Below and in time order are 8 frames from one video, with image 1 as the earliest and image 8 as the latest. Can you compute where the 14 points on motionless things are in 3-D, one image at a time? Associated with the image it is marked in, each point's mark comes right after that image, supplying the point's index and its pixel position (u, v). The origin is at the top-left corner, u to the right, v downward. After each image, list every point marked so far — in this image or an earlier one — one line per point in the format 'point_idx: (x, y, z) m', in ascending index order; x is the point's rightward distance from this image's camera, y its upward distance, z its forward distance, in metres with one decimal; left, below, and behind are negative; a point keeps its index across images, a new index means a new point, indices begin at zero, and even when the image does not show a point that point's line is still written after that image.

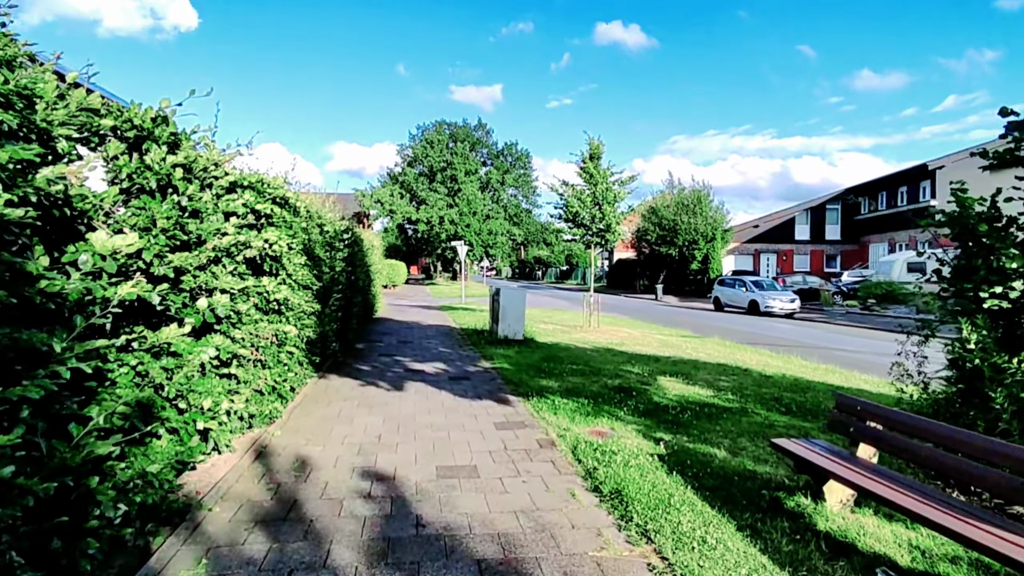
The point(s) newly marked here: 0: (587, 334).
0: (+1.8, -1.1, +15.0) m
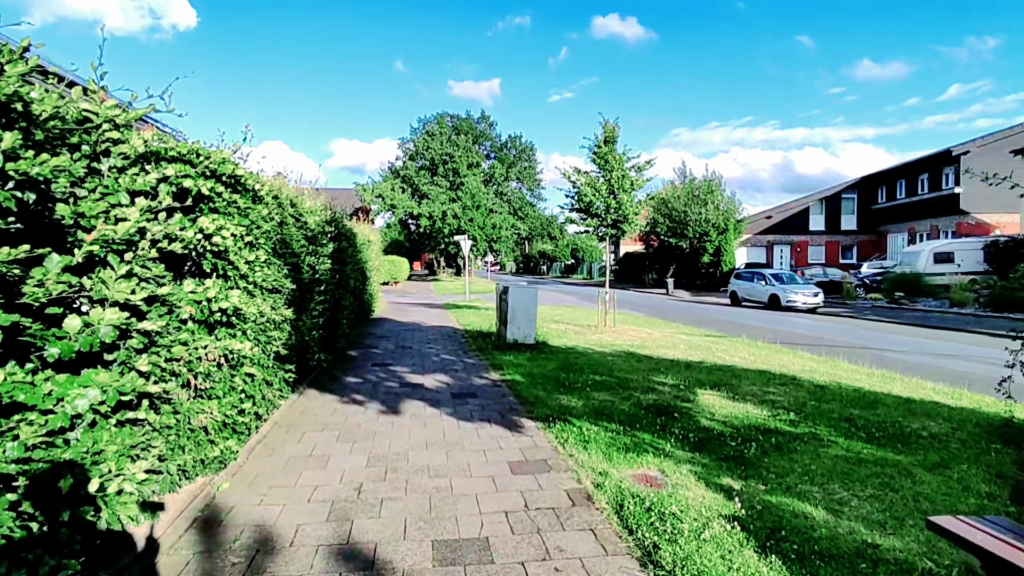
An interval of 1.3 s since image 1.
0: (+2.0, -1.1, +13.7) m
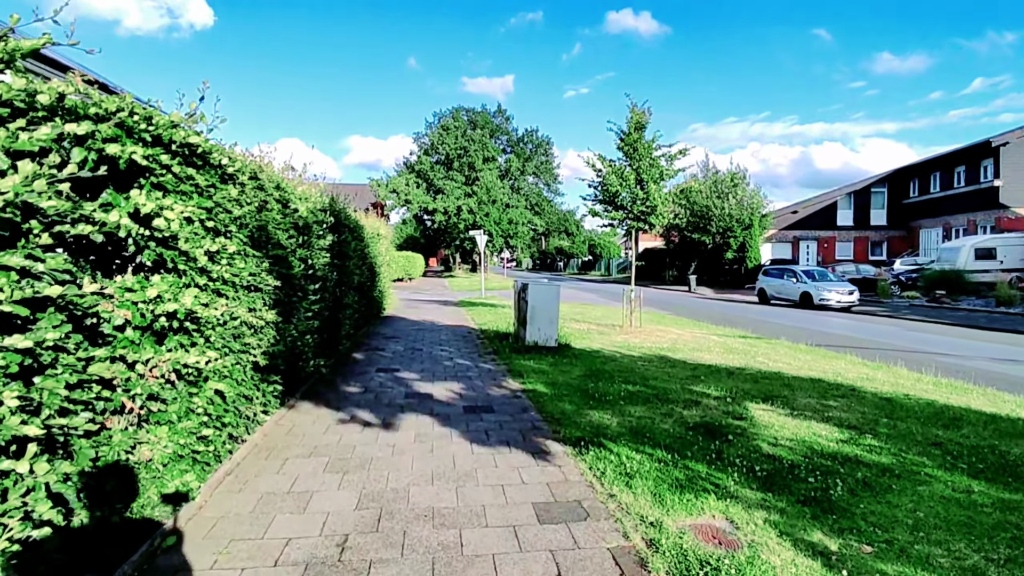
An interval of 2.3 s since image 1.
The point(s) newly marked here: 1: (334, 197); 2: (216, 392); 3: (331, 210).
0: (+2.4, -1.0, +12.7) m
1: (-2.6, +1.3, +8.8) m
2: (-2.0, -0.7, +4.1) m
3: (-2.4, +1.0, +8.1) m
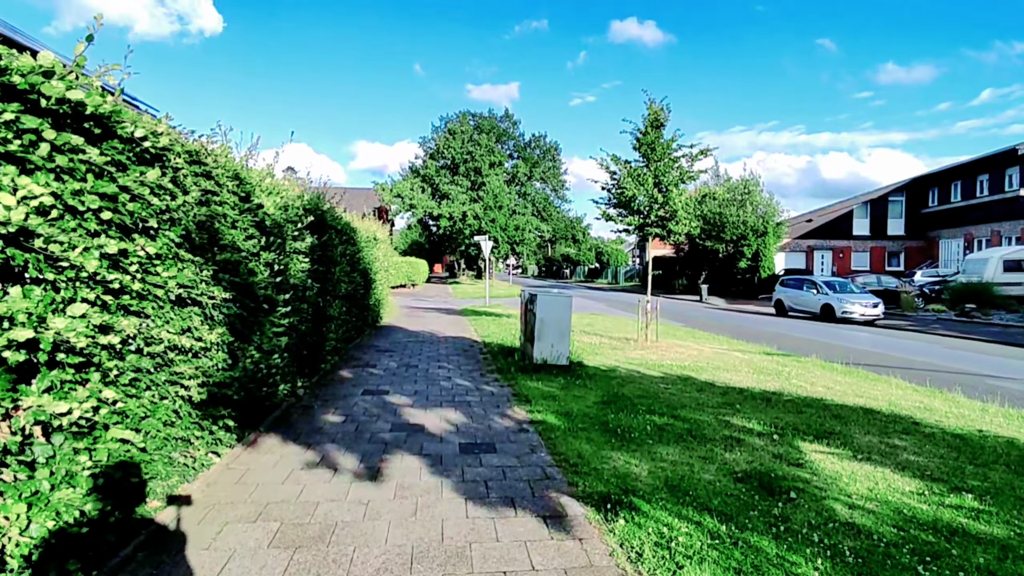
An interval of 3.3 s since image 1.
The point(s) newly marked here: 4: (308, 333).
0: (+2.5, -1.2, +11.6) m
1: (-2.5, +1.2, +7.8) m
2: (-2.0, -0.8, +3.1) m
3: (-2.3, +0.9, +7.1) m
4: (-2.3, -0.5, +6.9) m
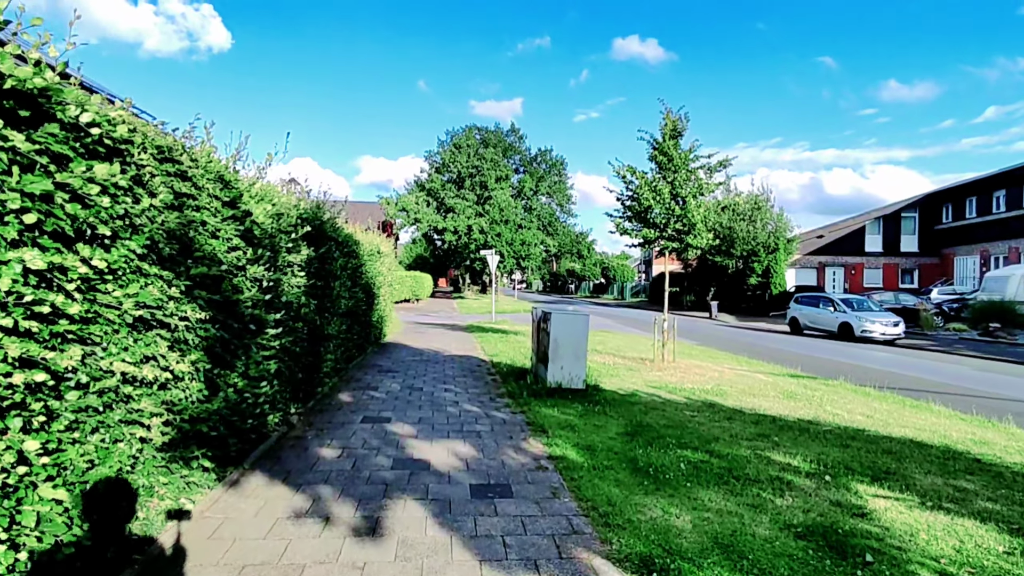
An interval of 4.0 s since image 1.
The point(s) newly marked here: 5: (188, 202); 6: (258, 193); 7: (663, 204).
0: (+2.7, -1.5, +10.9) m
1: (-2.3, +1.0, +7.2) m
2: (-1.8, -0.9, +2.5) m
3: (-2.1, +0.7, +6.5) m
4: (-2.1, -0.7, +6.3) m
5: (-1.9, +0.5, +3.6) m
6: (-2.0, +0.7, +4.8) m
7: (+3.0, +1.7, +12.2) m
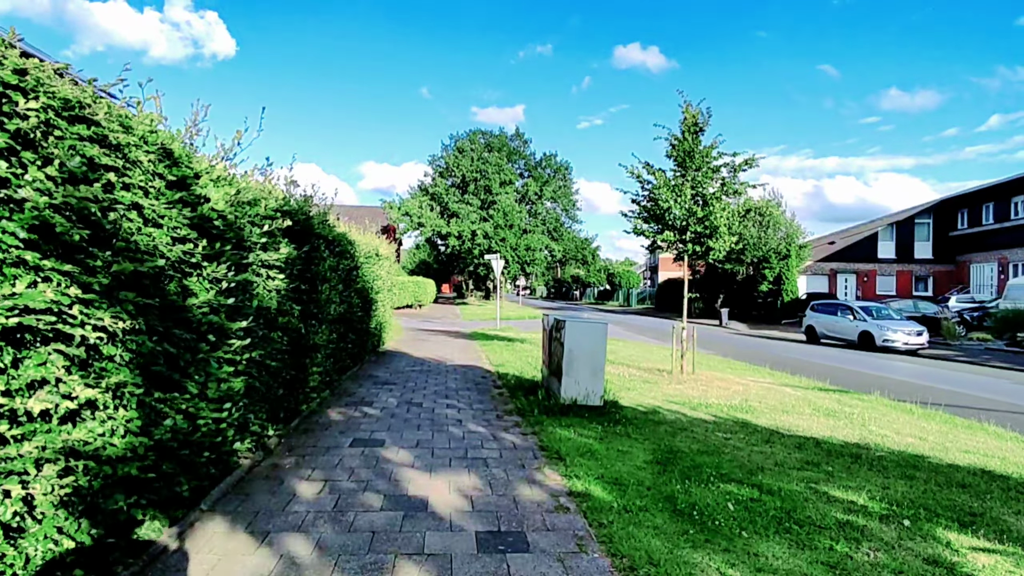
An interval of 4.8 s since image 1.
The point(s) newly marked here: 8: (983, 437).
0: (+2.8, -1.6, +10.1) m
1: (-2.2, +0.9, +6.4) m
2: (-1.7, -0.9, +1.6) m
3: (-2.0, +0.7, +5.7) m
4: (-2.0, -0.7, +5.5) m
5: (-1.8, +0.5, +2.7) m
6: (-1.9, +0.7, +4.0) m
7: (+3.2, +1.6, +11.4) m
8: (+5.6, -1.8, +7.3) m
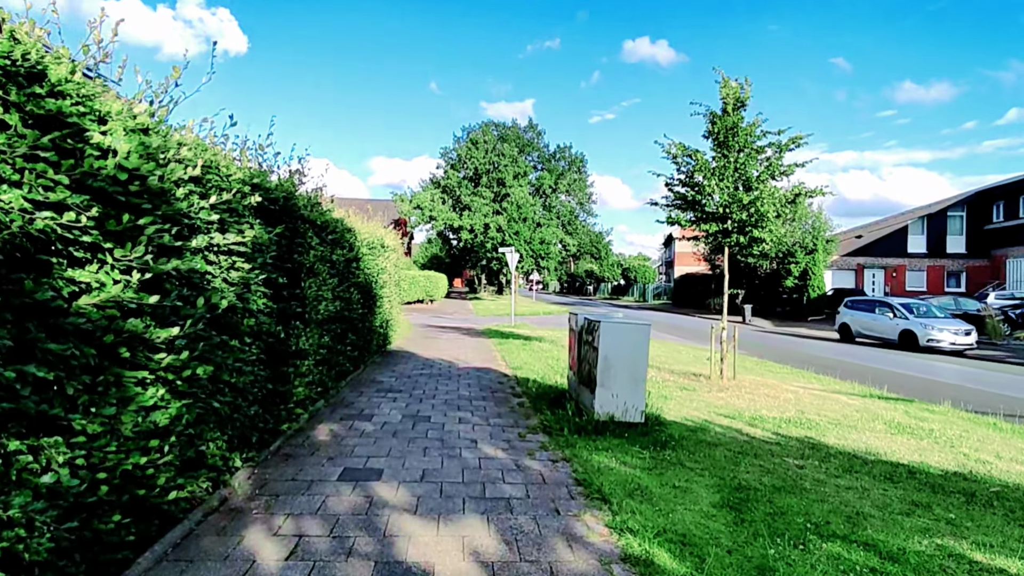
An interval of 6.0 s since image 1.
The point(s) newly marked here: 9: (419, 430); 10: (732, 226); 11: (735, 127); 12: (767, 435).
0: (+3.1, -1.6, +8.8) m
1: (-1.9, +1.0, +5.2) m
2: (-1.6, -0.8, +0.5) m
3: (-1.8, +0.8, +4.5) m
4: (-1.8, -0.7, +4.3) m
5: (-1.6, +0.5, +1.6) m
6: (-1.7, +0.8, +2.9) m
7: (+3.5, +1.6, +10.1) m
8: (+5.9, -1.7, +6.1) m
9: (-0.9, -1.4, +6.1) m
10: (+3.7, +1.1, +10.3) m
11: (+3.7, +2.7, +10.2) m
12: (+2.8, -1.6, +6.7) m
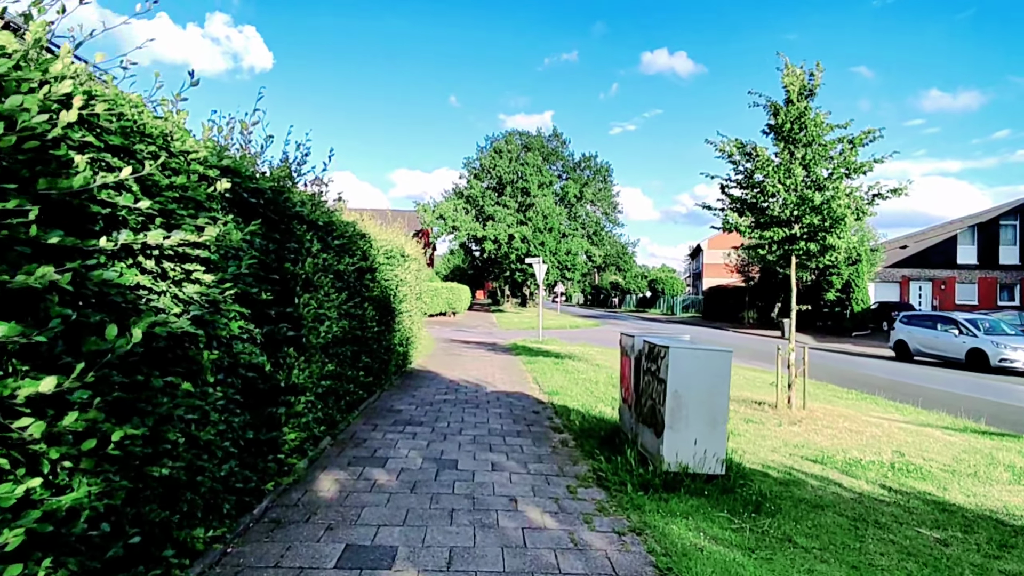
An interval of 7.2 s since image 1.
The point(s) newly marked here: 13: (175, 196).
0: (+3.6, -1.8, +7.5) m
1: (-1.6, +0.9, +4.1) m
2: (-1.4, -0.9, -0.7) m
3: (-1.5, +0.6, +3.4) m
4: (-1.5, -0.8, +3.2) m
5: (-1.4, +0.5, +0.5) m
6: (-1.4, +0.7, +1.7) m
7: (+4.0, +1.4, +8.8) m
8: (+6.2, -1.9, +4.6) m
9: (-0.5, -1.5, +4.9) m
10: (+4.2, +0.8, +9.0) m
11: (+4.2, +2.4, +8.9) m
12: (+3.2, -1.7, +5.4) m
13: (-1.4, +0.4, +2.7) m
